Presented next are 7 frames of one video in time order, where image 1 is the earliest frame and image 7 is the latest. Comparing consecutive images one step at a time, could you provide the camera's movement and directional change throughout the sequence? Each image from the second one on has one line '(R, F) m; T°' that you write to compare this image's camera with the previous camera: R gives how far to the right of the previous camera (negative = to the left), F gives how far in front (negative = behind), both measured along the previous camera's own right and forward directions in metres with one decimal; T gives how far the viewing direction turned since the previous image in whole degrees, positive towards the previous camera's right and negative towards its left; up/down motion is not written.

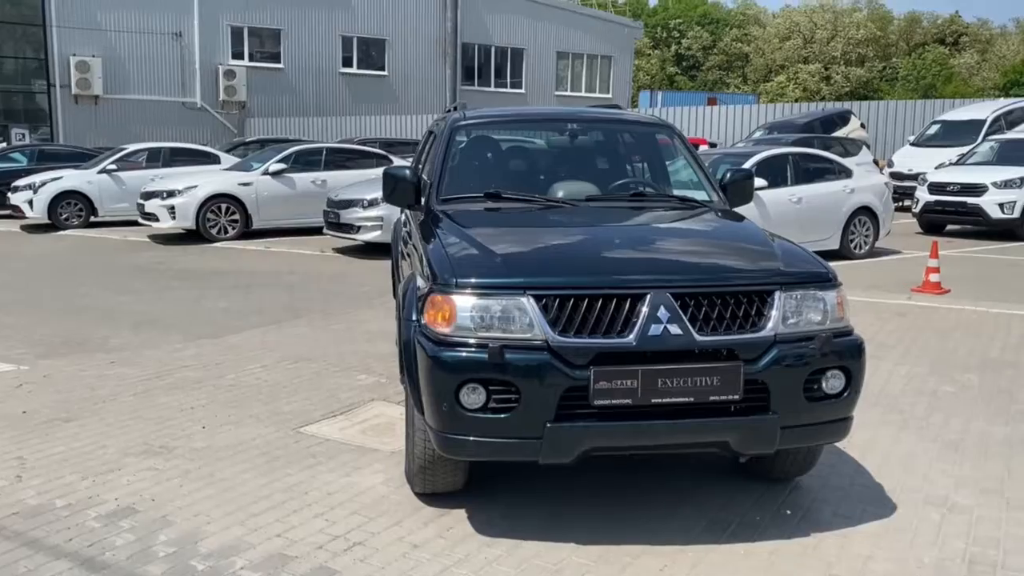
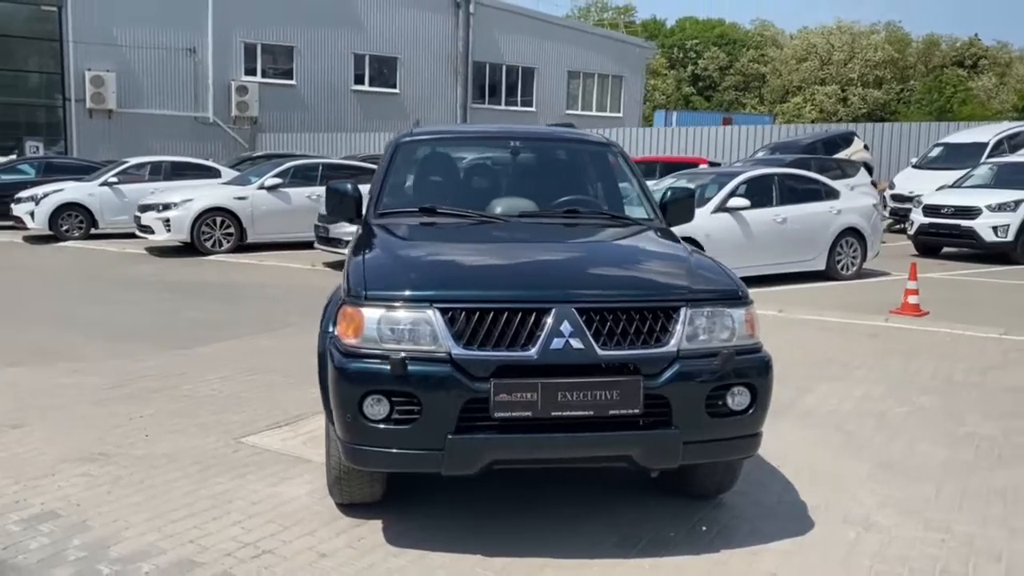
(+0.5, -0.1) m; -1°
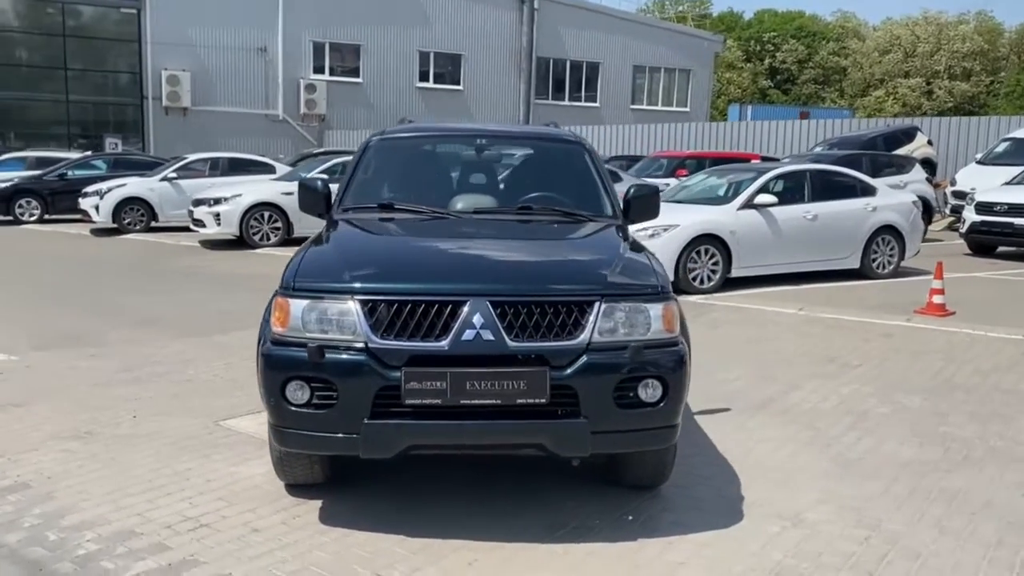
(+0.7, -0.1) m; -5°
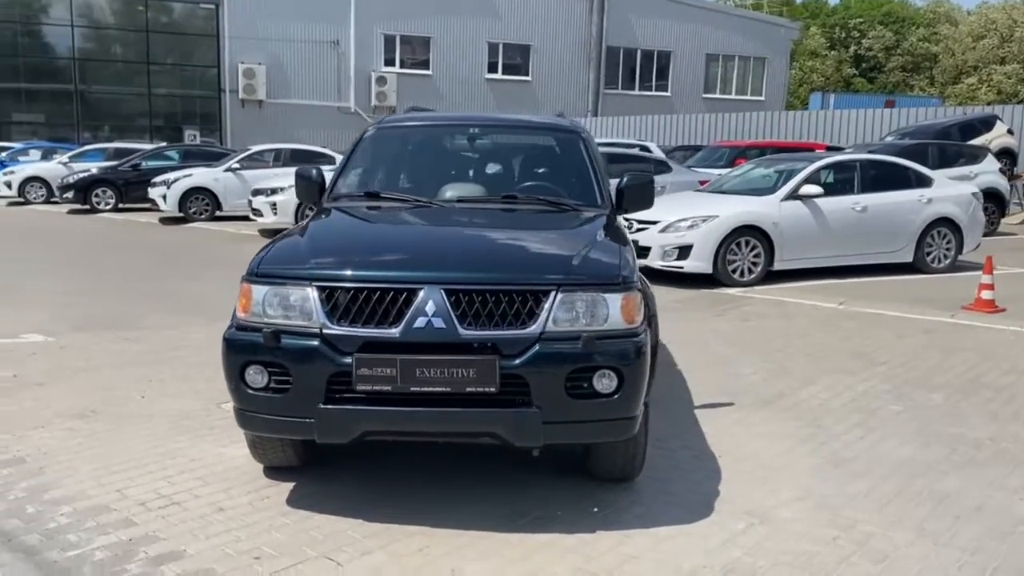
(+0.5, 0.0) m; -5°
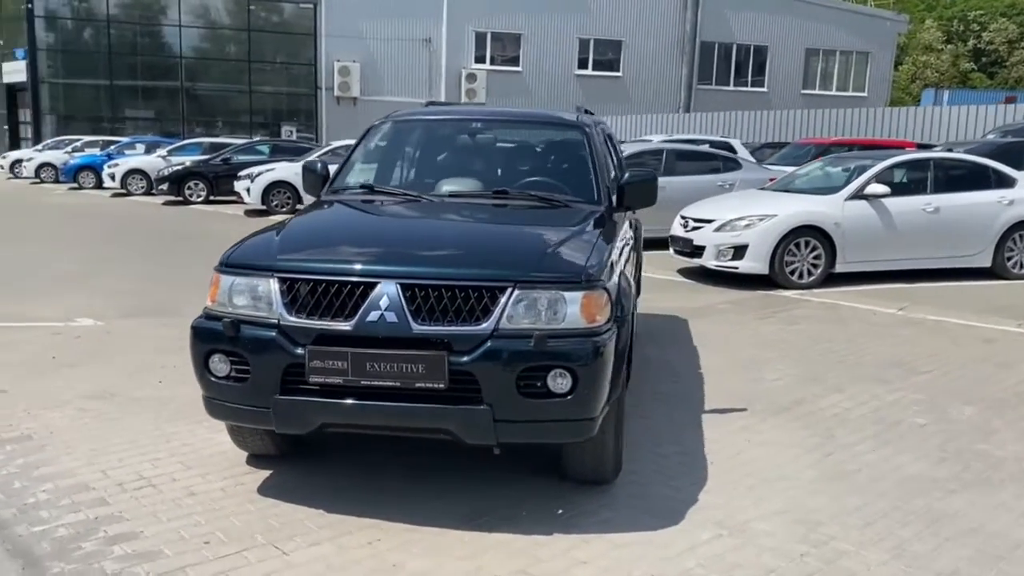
(+0.6, +0.1) m; -6°
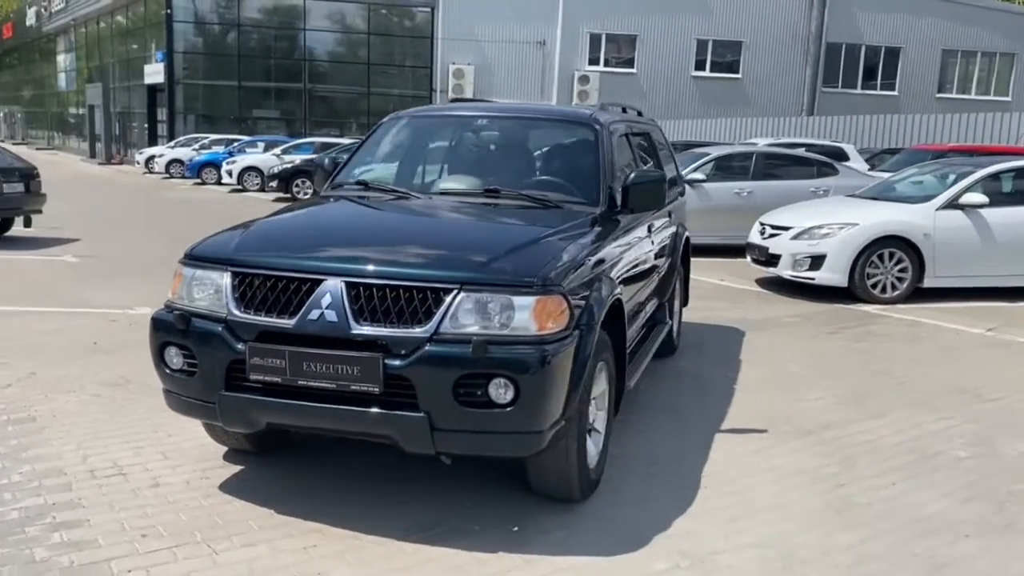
(+0.7, +0.3) m; -8°
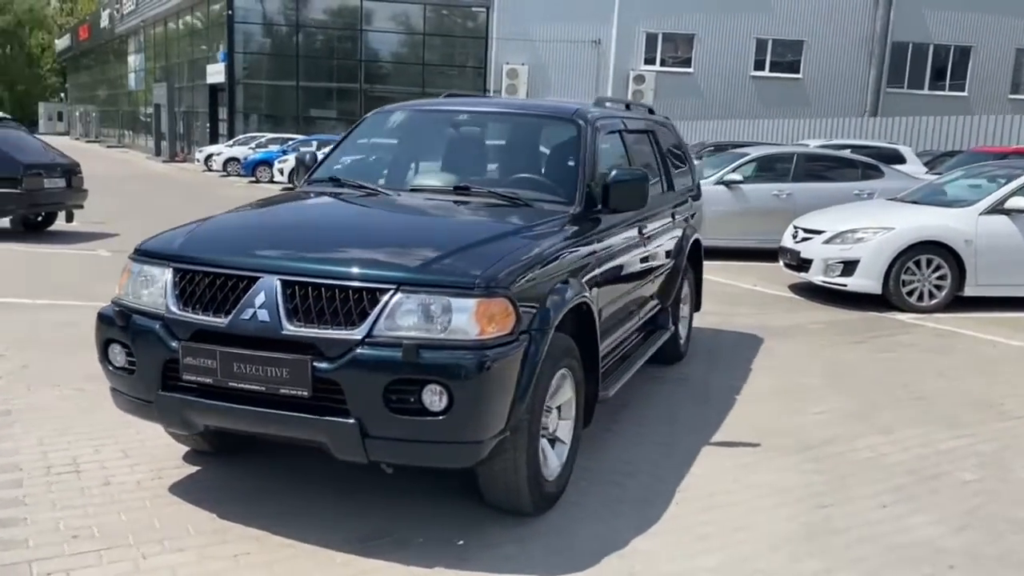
(+0.5, +0.2) m; -4°
